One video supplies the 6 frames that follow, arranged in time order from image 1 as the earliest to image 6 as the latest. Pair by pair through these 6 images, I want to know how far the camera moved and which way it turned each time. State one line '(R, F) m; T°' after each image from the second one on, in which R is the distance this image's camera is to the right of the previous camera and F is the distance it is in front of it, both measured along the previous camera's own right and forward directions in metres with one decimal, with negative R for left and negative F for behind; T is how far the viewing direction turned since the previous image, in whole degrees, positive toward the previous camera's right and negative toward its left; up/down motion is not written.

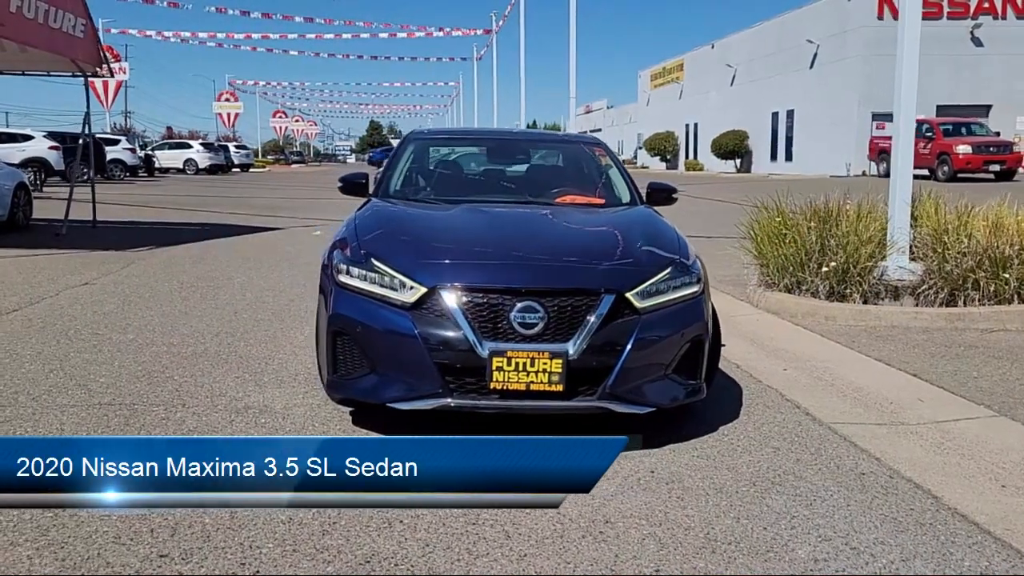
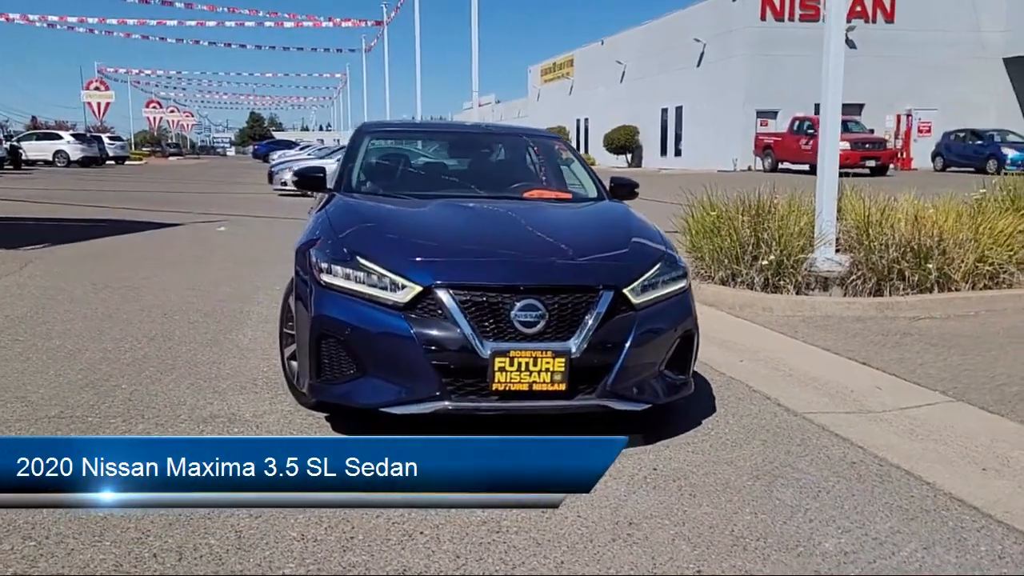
(-0.5, +0.2) m; +7°
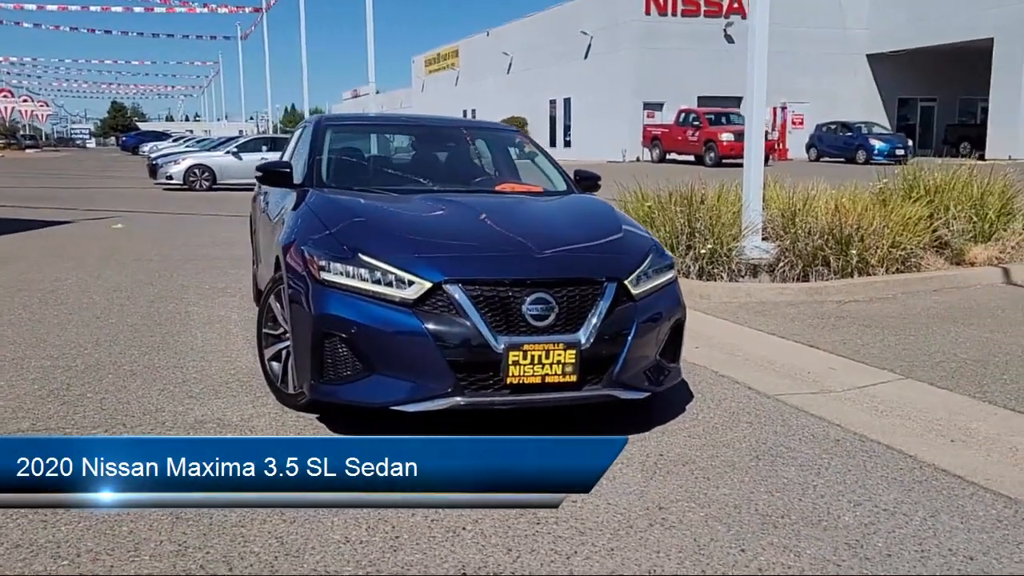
(-0.6, 0.0) m; +8°
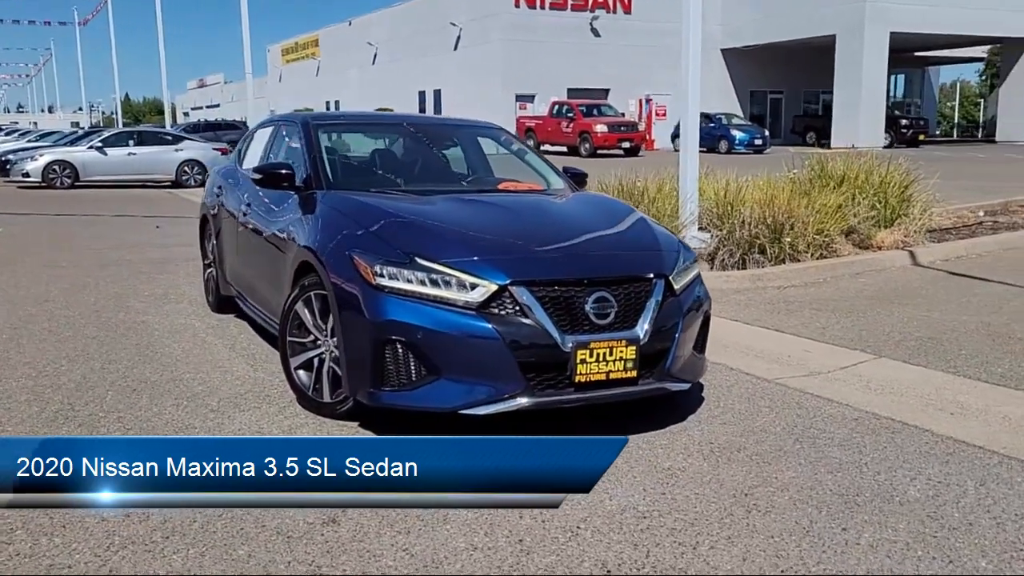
(-1.0, 0.0) m; +9°
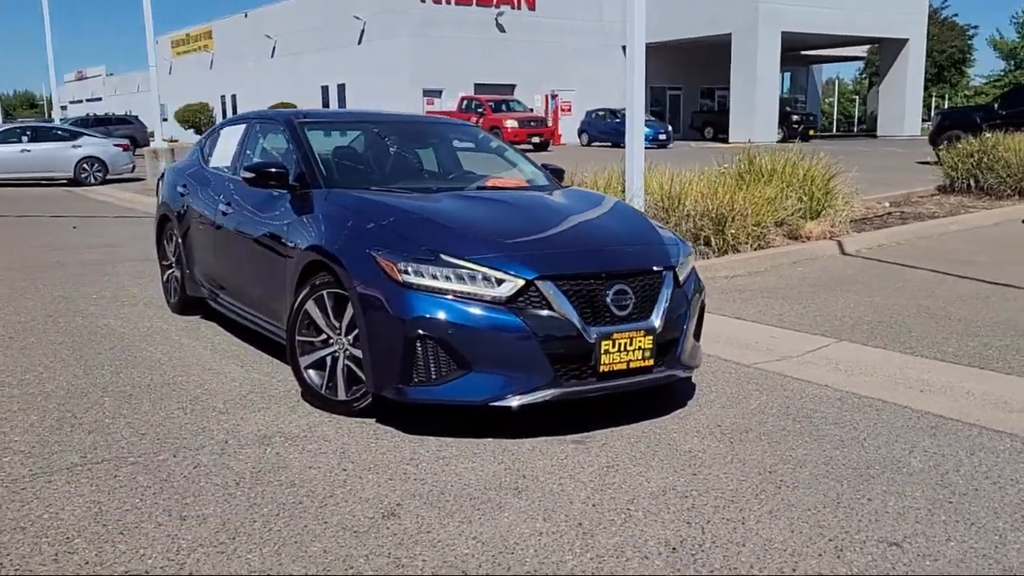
(-0.6, -0.1) m; +7°
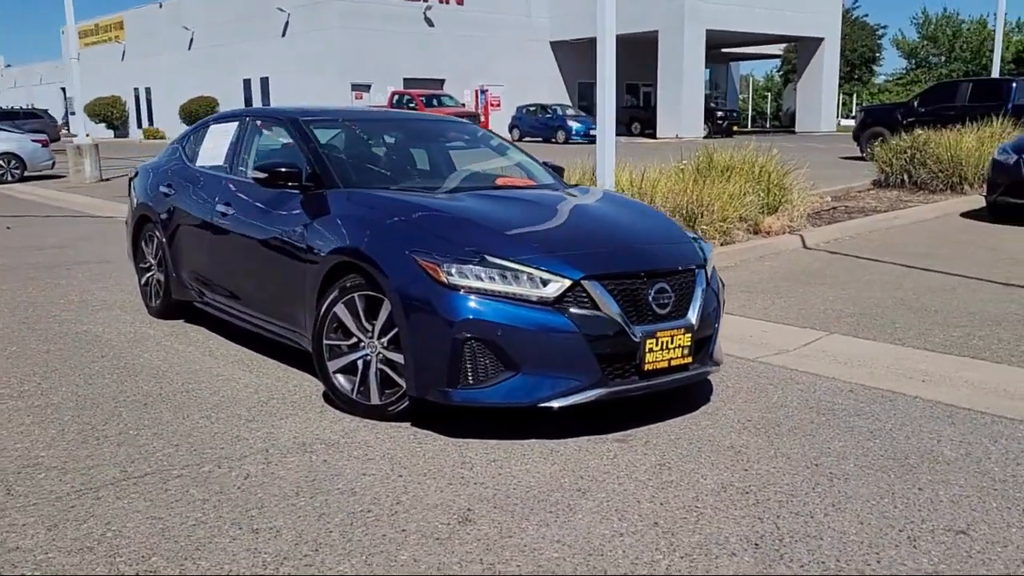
(-0.6, 0.0) m; +5°
